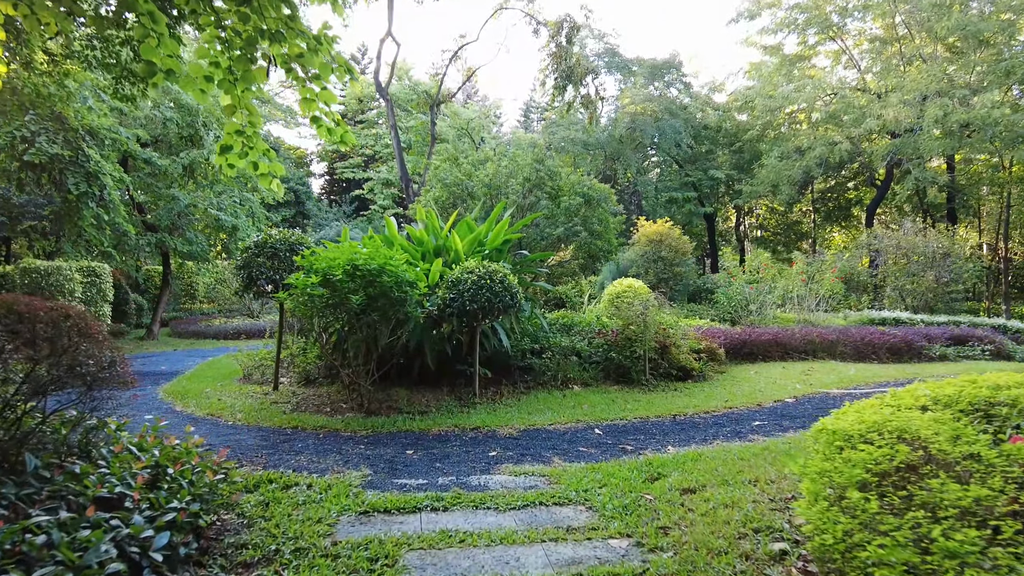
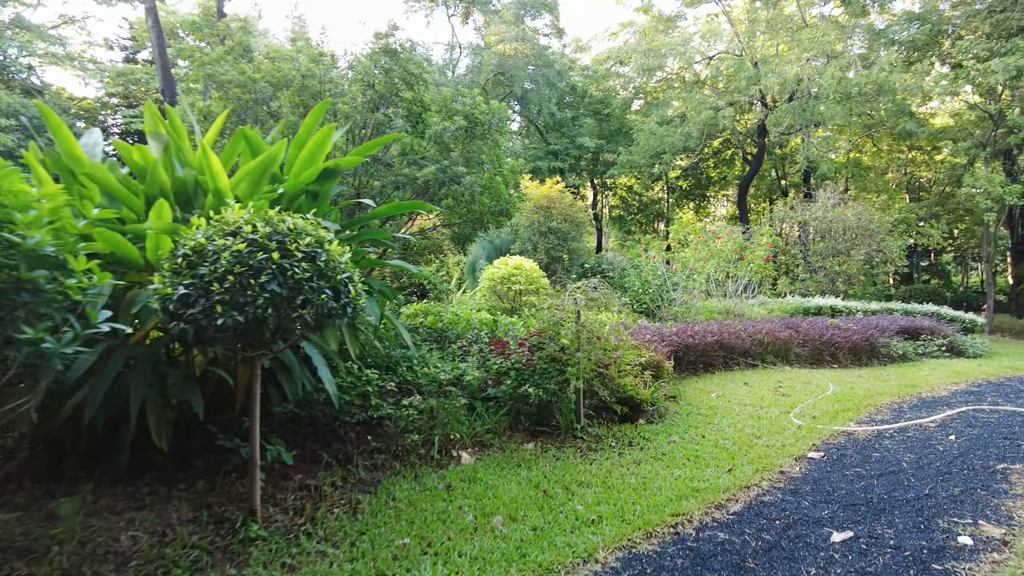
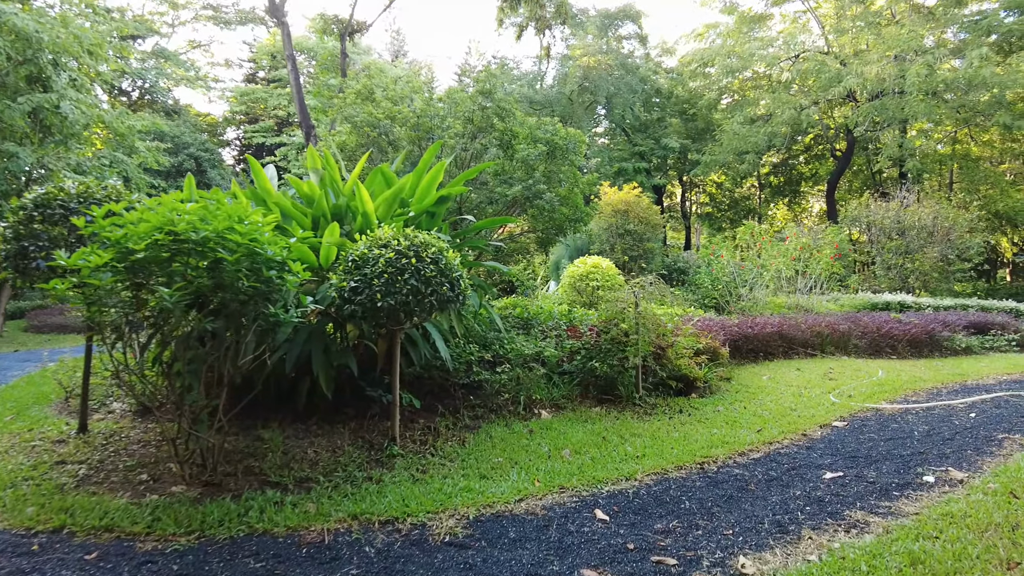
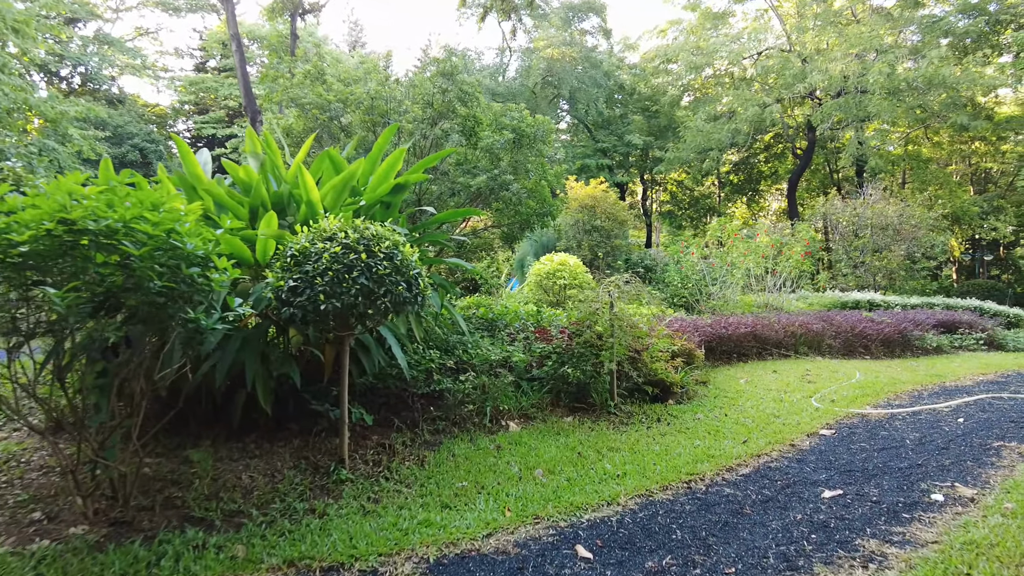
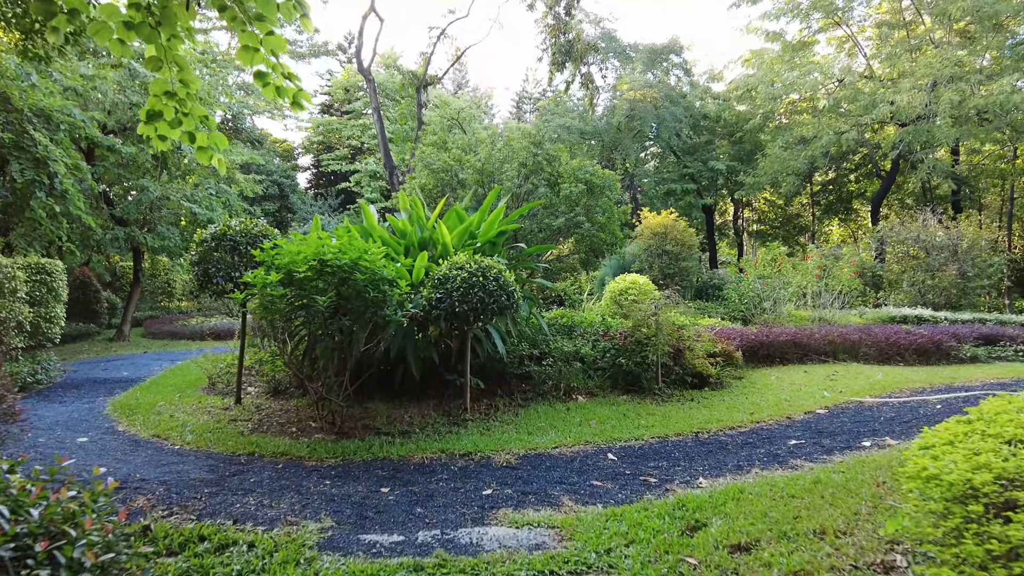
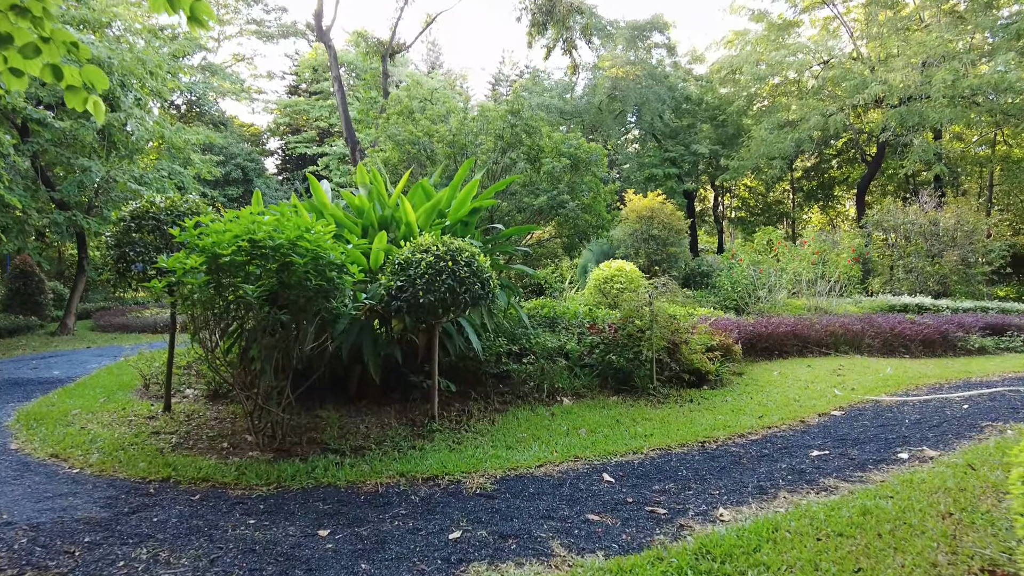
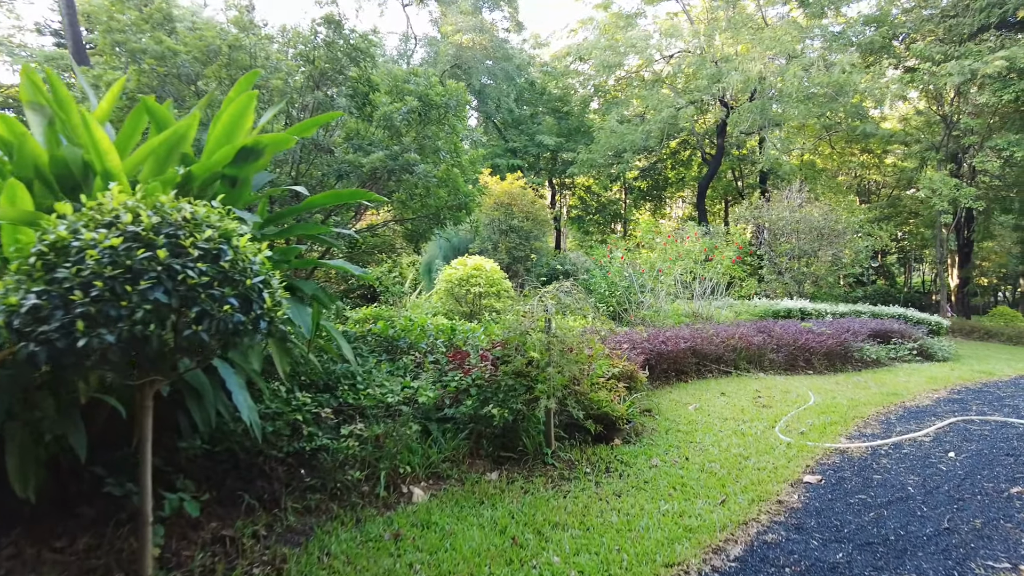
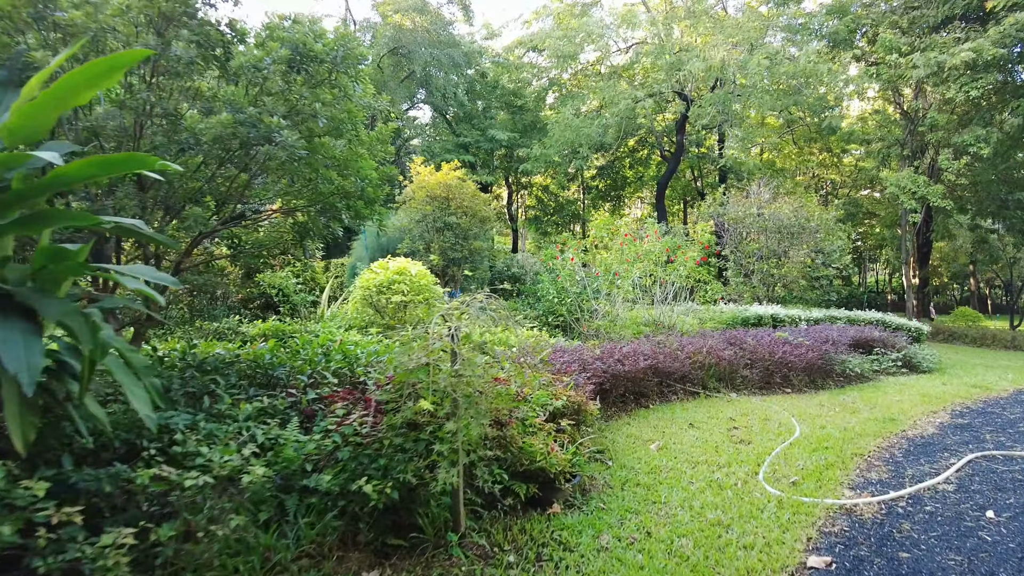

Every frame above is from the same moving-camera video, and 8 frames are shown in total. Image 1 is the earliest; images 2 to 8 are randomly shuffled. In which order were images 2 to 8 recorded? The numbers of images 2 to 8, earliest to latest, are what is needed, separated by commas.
5, 6, 3, 4, 2, 7, 8
